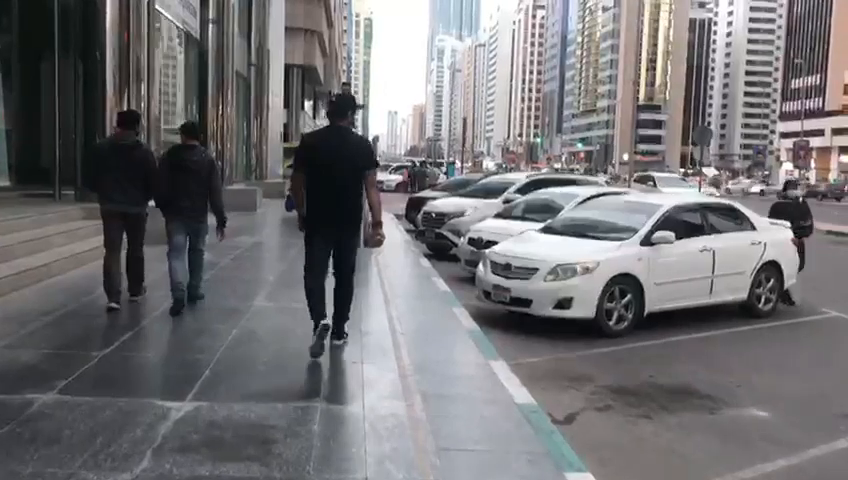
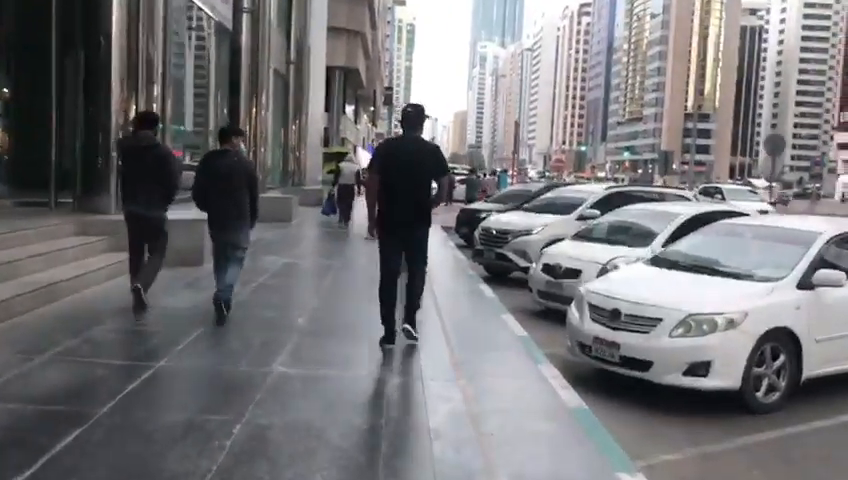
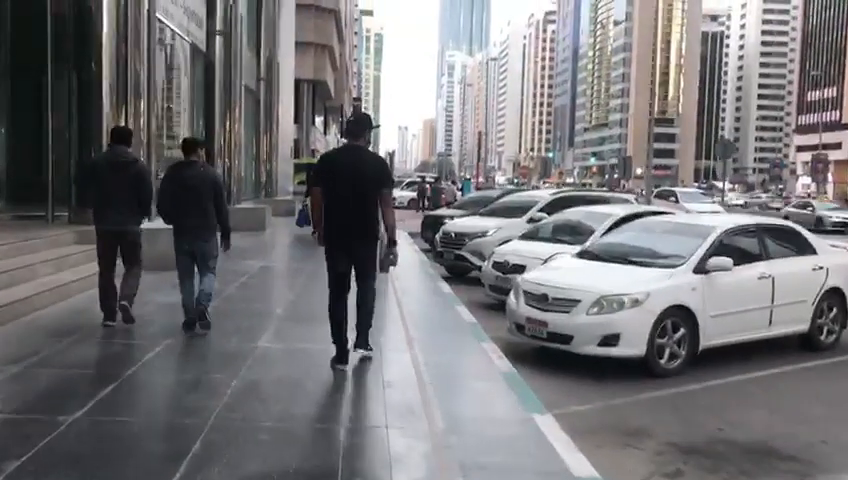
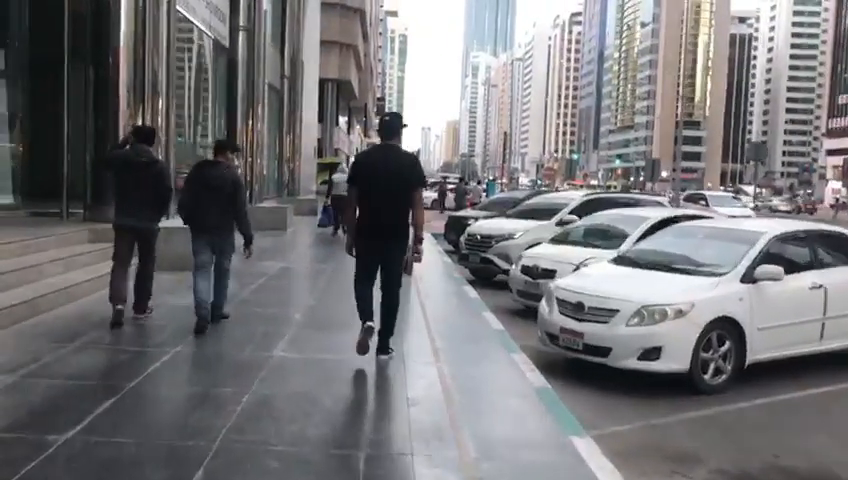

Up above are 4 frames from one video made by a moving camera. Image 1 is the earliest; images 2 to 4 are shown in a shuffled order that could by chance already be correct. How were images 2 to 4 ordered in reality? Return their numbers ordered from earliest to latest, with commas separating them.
3, 4, 2
